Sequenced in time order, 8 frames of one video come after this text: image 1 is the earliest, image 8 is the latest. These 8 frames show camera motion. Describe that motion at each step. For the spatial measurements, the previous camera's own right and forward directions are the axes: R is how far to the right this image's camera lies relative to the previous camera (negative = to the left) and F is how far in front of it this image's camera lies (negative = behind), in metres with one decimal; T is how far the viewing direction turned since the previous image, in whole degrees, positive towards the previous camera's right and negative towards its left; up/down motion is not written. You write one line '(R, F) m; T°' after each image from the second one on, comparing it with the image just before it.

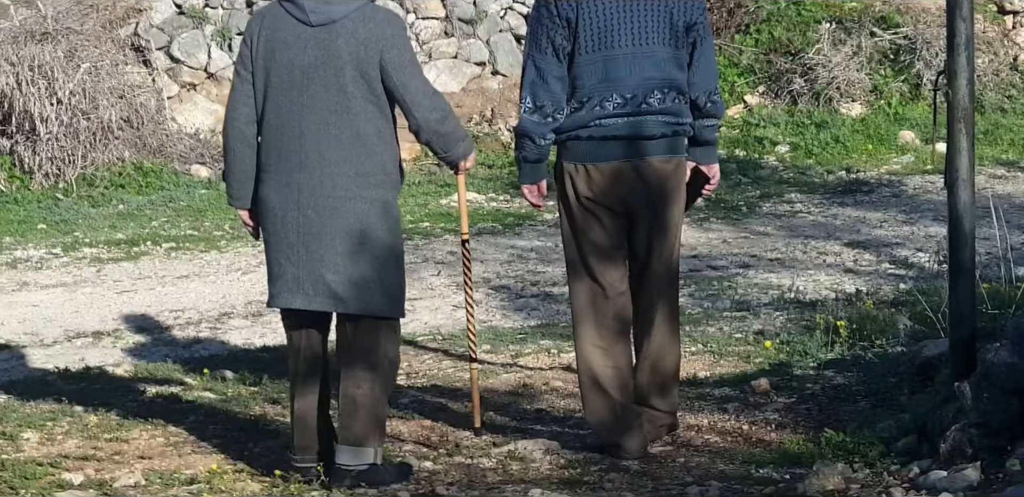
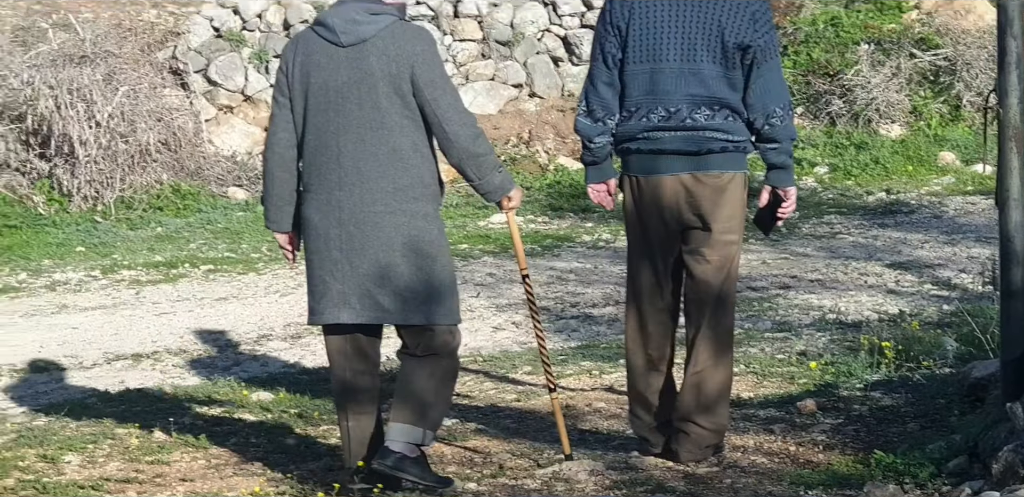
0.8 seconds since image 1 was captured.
(-0.5, -0.4) m; -2°
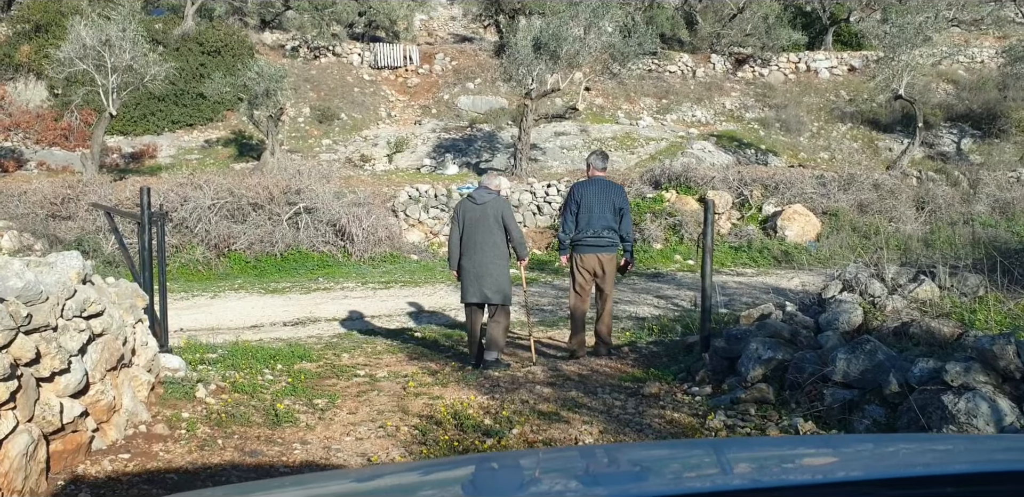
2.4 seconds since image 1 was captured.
(+0.4, -2.1) m; -3°
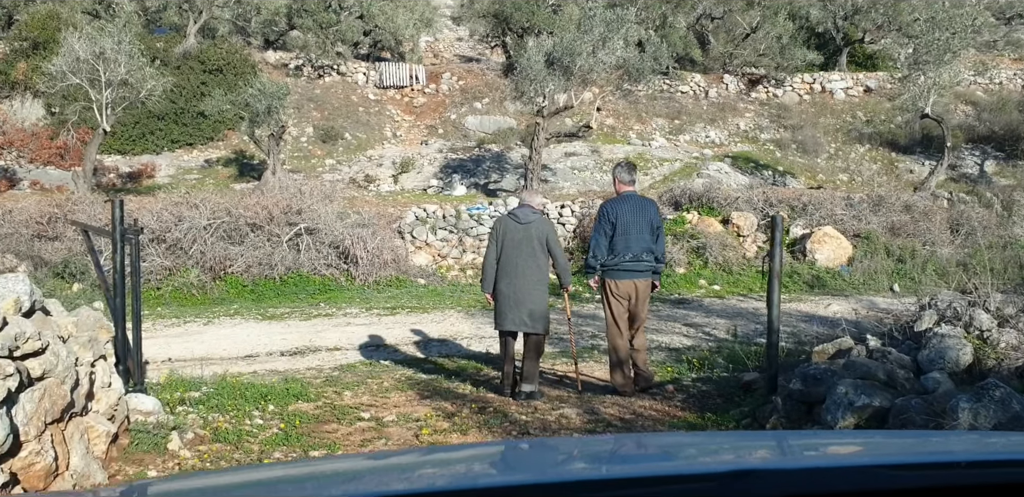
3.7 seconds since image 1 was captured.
(-0.1, +0.7) m; 0°
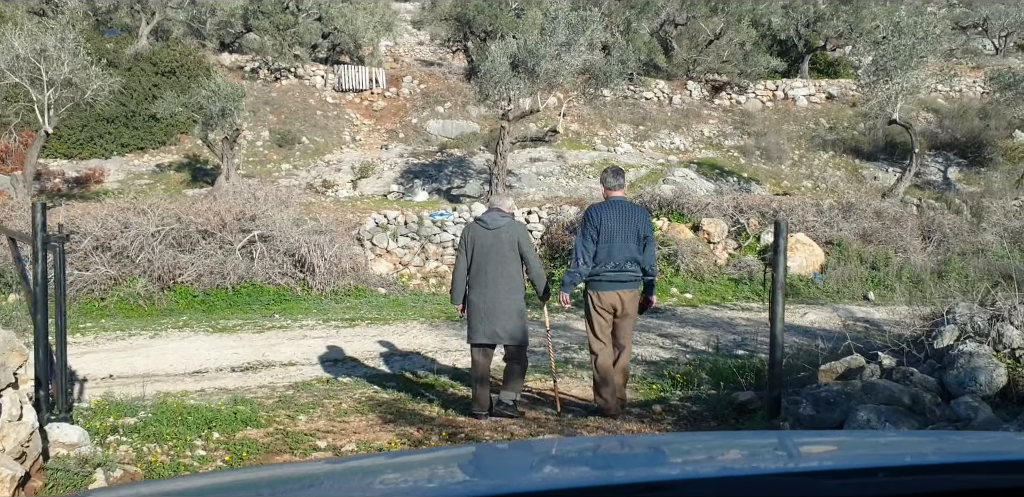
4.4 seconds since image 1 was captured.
(-0.1, +0.4) m; +2°
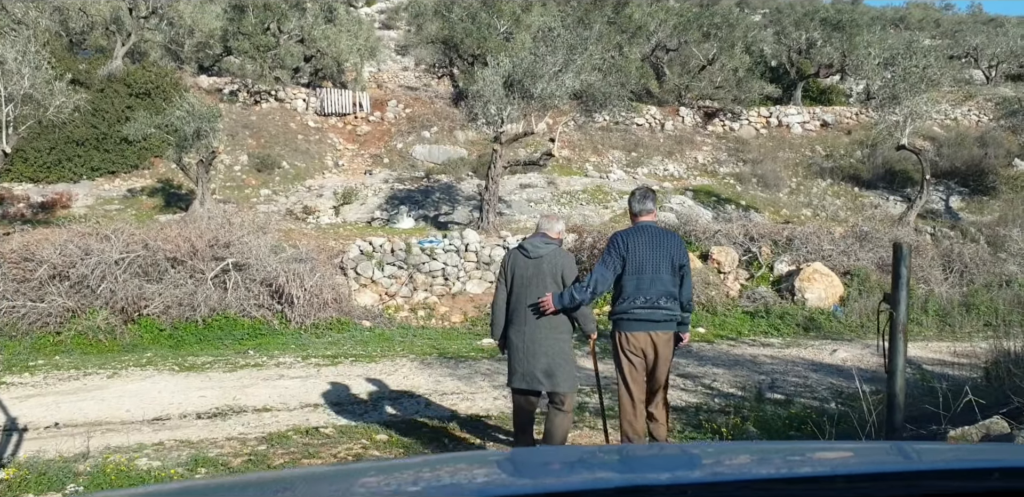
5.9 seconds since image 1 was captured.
(-0.2, +0.9) m; +1°
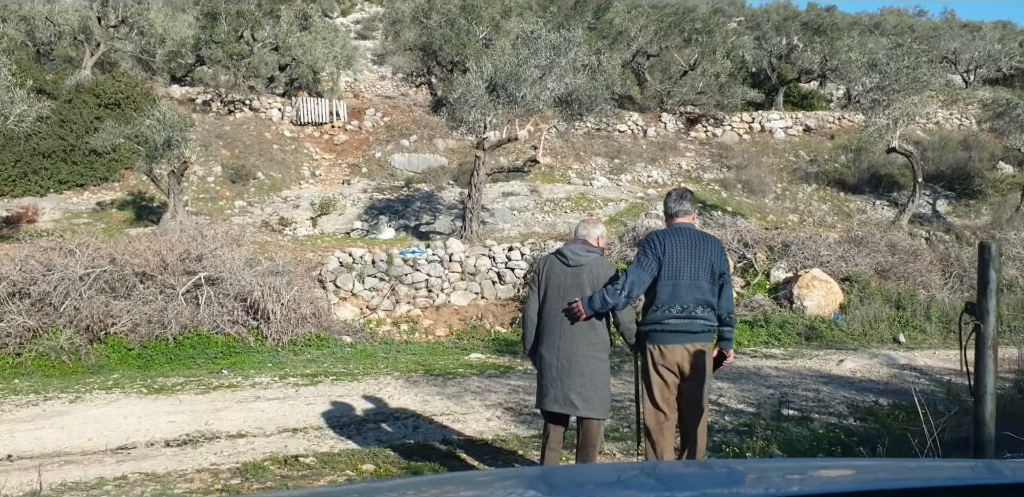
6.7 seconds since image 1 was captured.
(-0.1, +0.5) m; +1°
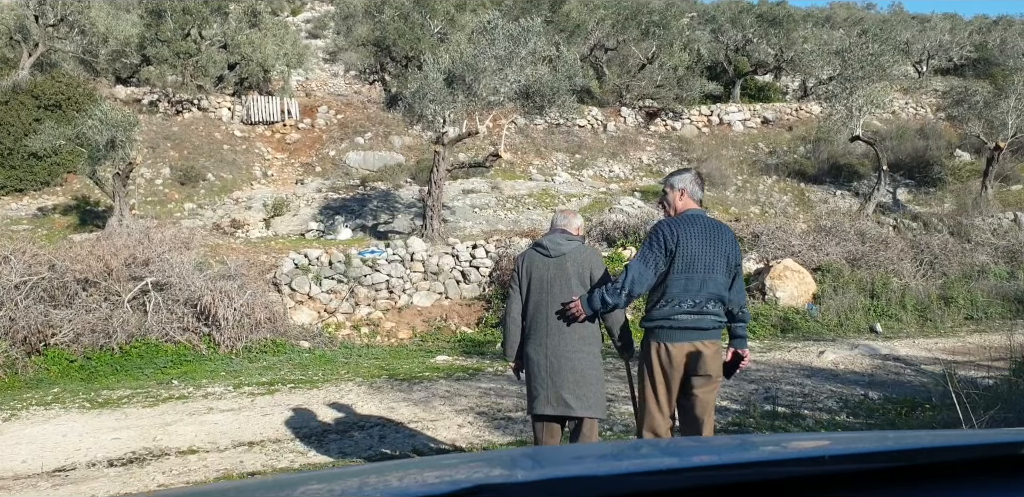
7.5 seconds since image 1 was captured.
(-0.1, +0.4) m; +3°
